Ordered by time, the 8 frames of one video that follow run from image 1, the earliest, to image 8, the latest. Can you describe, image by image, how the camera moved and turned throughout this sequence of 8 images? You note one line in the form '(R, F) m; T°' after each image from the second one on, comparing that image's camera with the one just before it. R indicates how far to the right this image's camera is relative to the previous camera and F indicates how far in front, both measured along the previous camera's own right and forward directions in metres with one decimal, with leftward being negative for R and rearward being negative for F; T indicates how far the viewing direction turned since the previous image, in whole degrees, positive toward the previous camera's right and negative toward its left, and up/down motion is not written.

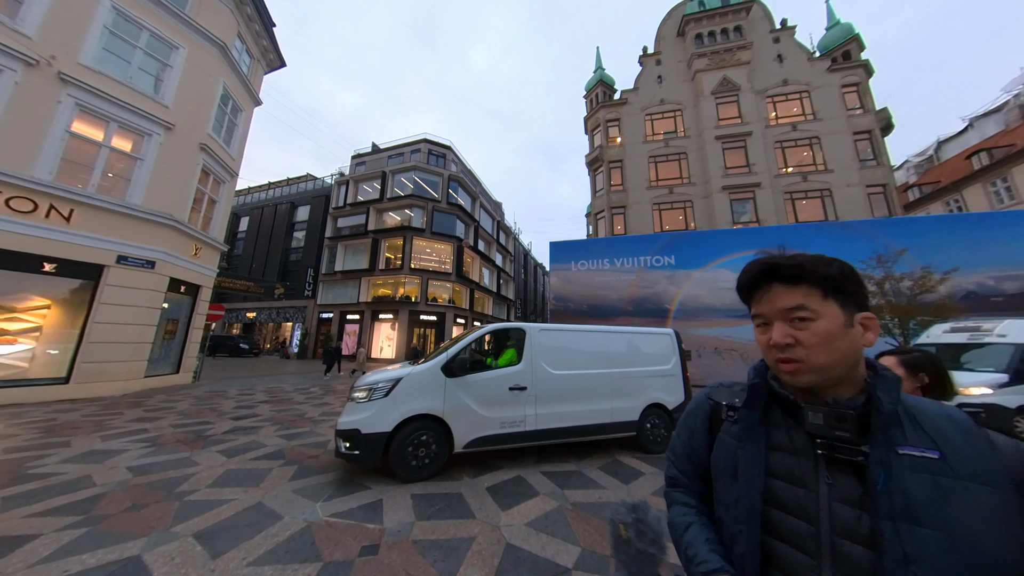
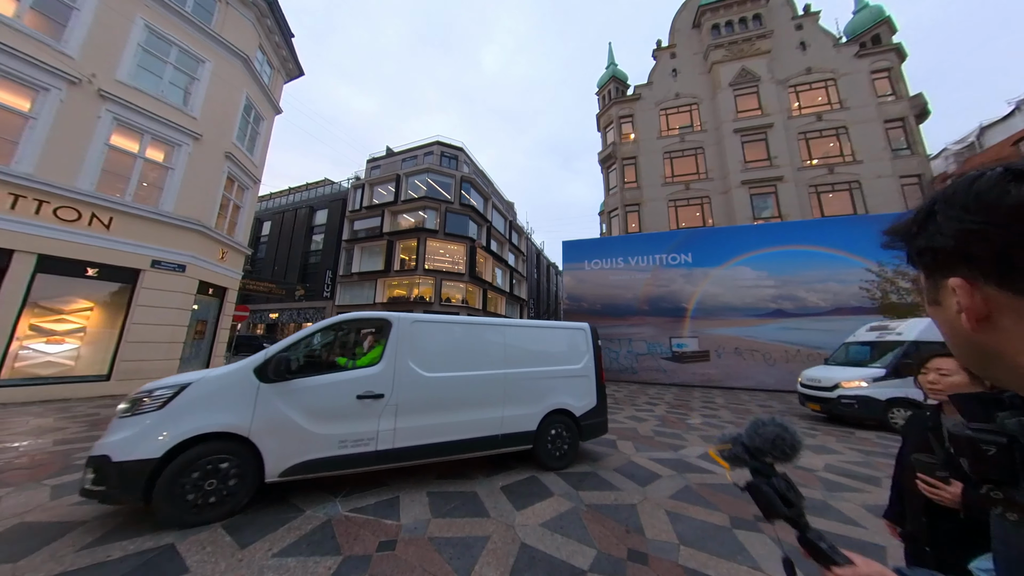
(0.0, 0.0) m; -3°
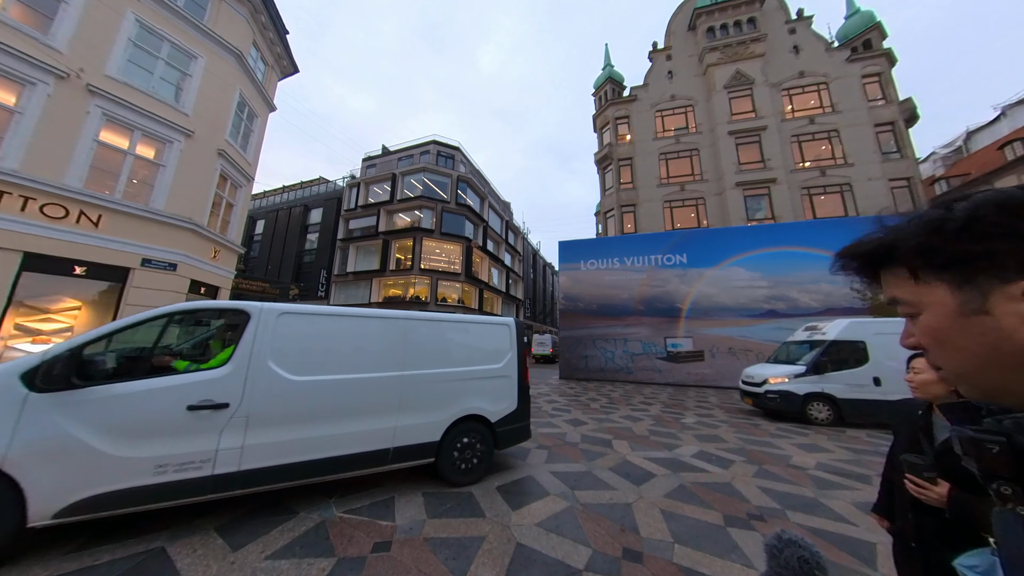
(0.0, 0.0) m; +1°
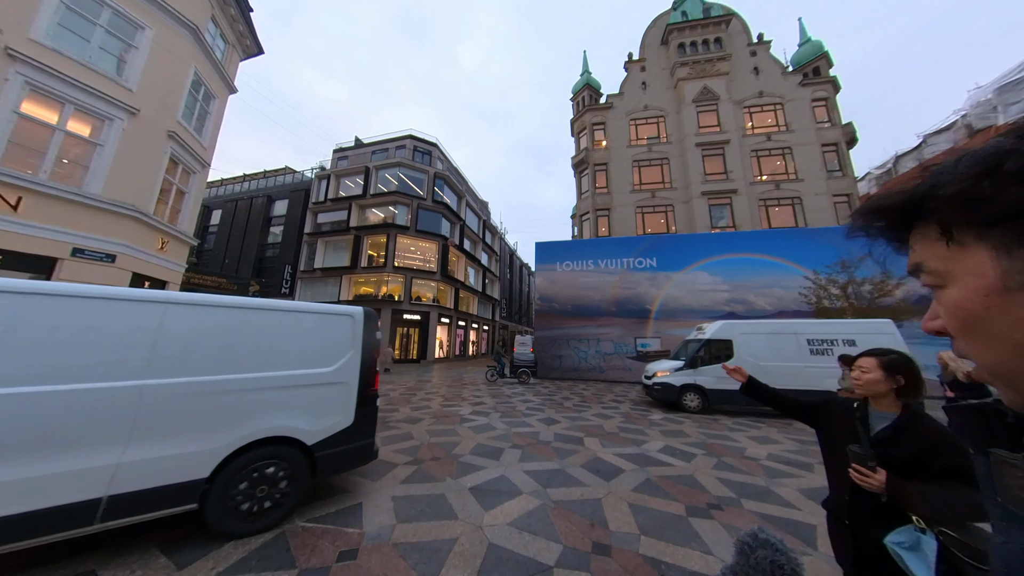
(0.0, 0.0) m; +5°
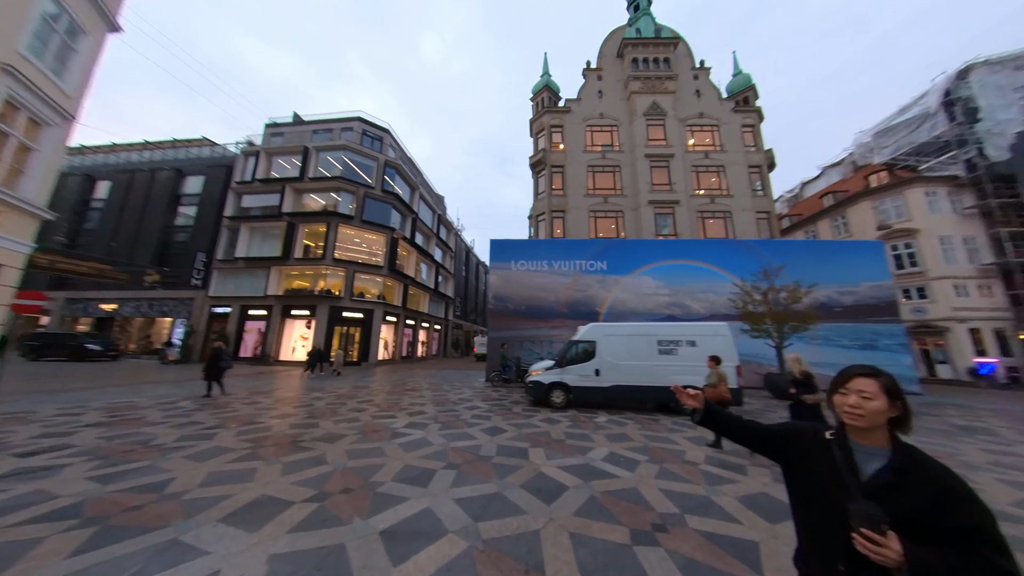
(+0.3, +0.6) m; +9°
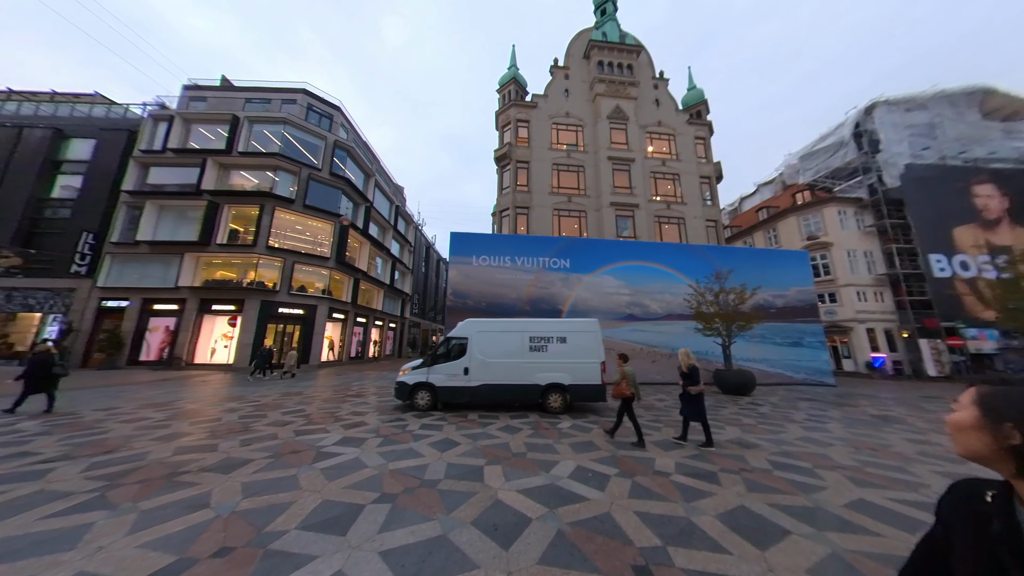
(+0.1, +0.9) m; +8°
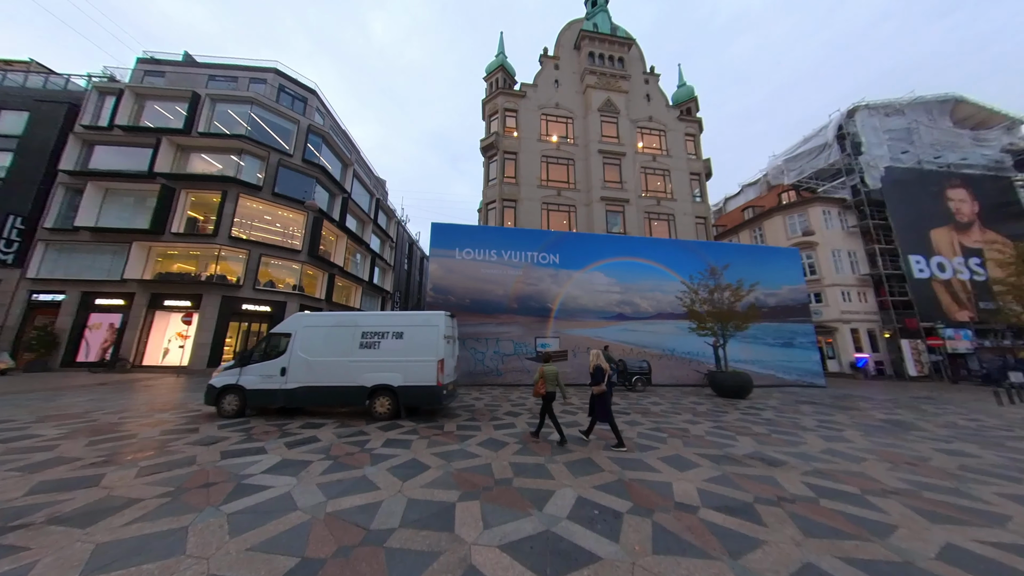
(+0.1, +1.2) m; +3°
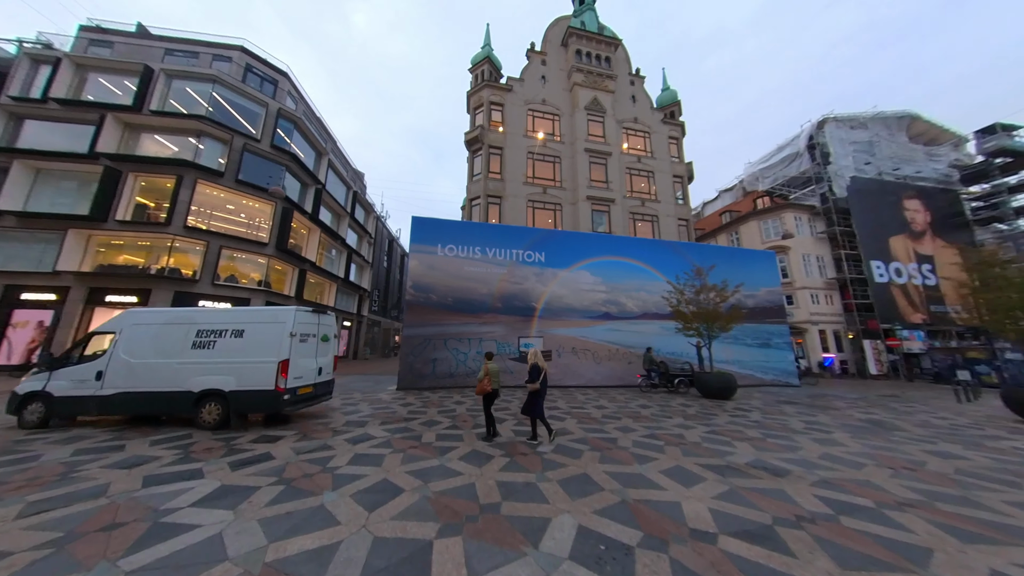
(-0.1, +0.6) m; +4°
